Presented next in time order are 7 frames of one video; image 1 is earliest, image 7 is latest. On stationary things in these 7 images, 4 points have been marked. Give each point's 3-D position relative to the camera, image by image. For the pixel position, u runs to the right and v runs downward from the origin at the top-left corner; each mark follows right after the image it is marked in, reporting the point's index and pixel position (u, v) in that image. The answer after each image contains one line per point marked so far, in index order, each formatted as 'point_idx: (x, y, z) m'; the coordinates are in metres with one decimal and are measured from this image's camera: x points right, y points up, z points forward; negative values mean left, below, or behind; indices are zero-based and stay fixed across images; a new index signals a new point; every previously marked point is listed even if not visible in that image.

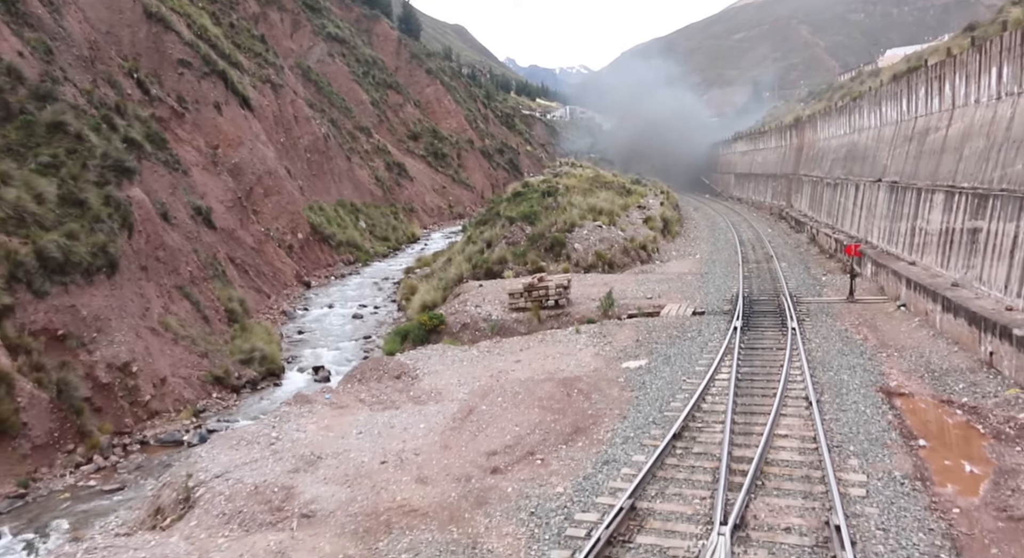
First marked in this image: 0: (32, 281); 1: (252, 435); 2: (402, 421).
0: (-9.7, -0.1, +12.7) m
1: (-3.5, -2.1, +9.0) m
2: (-1.5, -1.9, +9.0) m
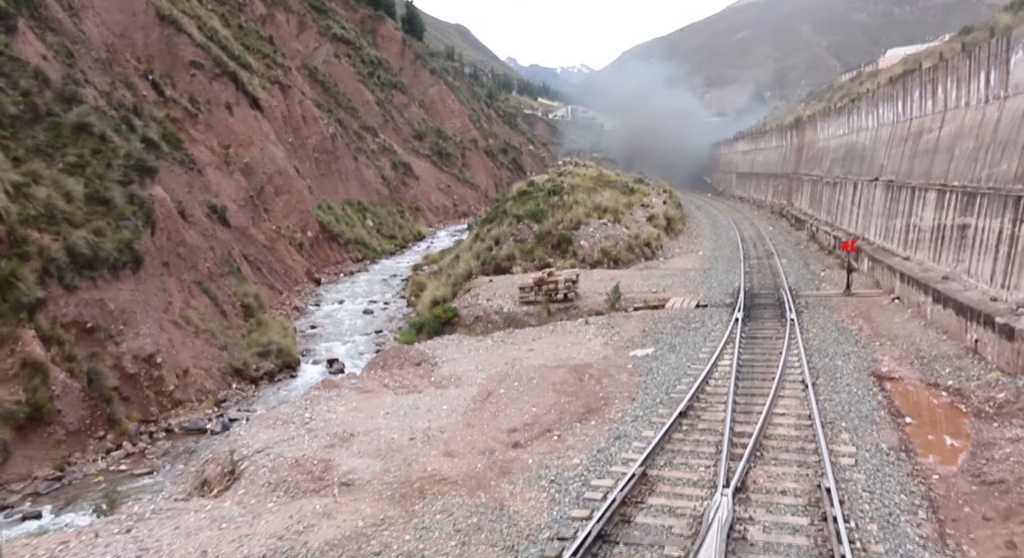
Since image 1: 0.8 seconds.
0: (-9.4, 0.0, +13.4) m
1: (-3.3, -2.0, +9.6) m
2: (-1.3, -1.8, +9.6) m
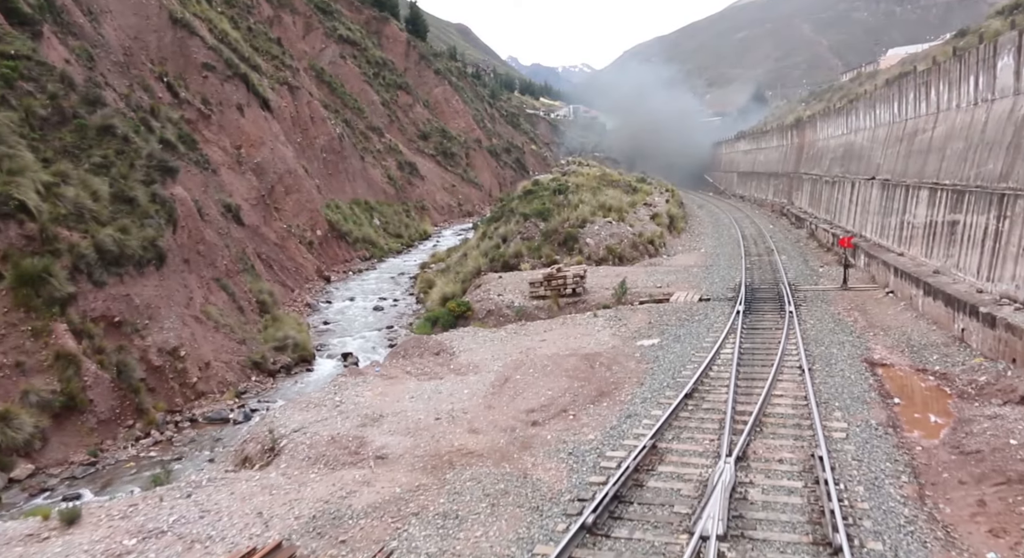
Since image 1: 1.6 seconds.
0: (-9.2, +0.1, +14.1) m
1: (-3.0, -1.9, +10.3) m
2: (-1.0, -1.7, +10.3) m
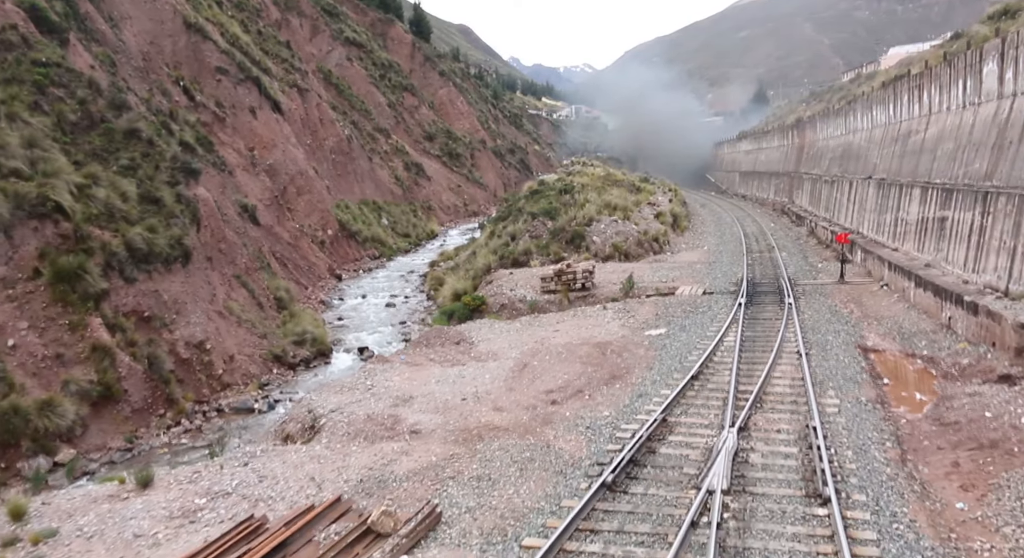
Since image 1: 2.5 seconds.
0: (-8.9, +0.2, +14.9) m
1: (-2.7, -1.8, +11.1) m
2: (-0.7, -1.6, +11.1) m
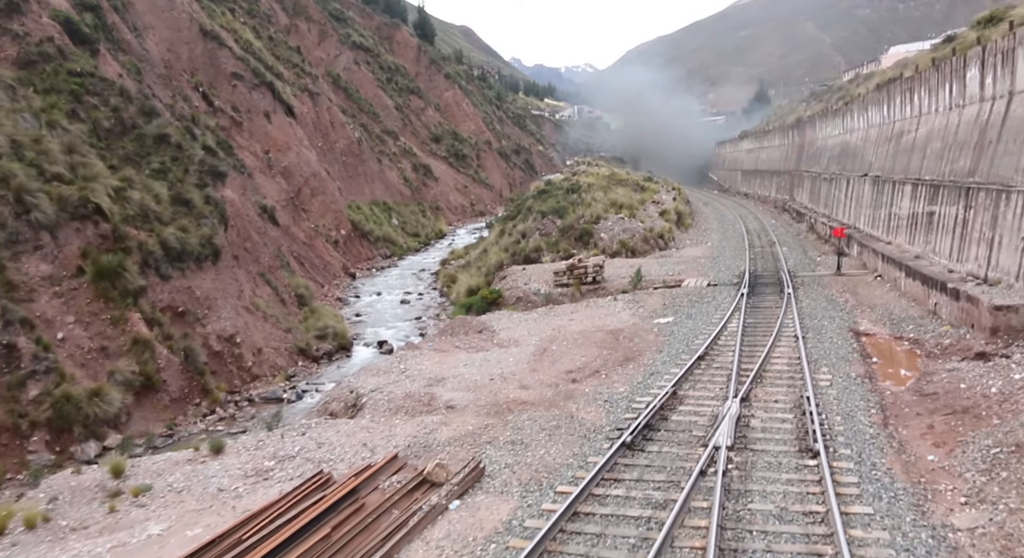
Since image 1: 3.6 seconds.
0: (-8.5, +0.3, +15.9) m
1: (-2.4, -1.6, +12.1) m
2: (-0.3, -1.4, +12.1) m
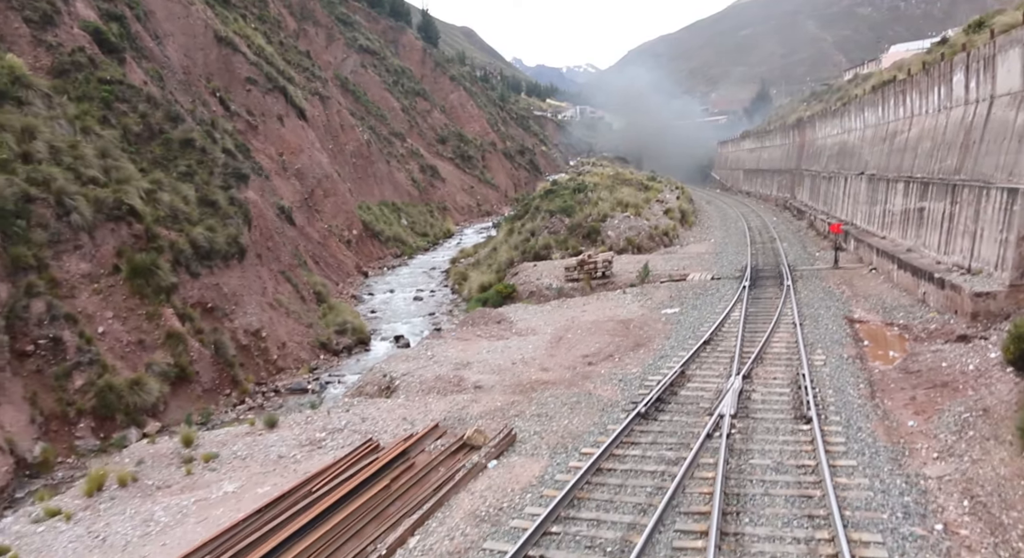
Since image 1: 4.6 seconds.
0: (-8.1, +0.4, +16.9) m
1: (-2.0, -1.5, +13.0) m
2: (0.0, -1.3, +13.0) m
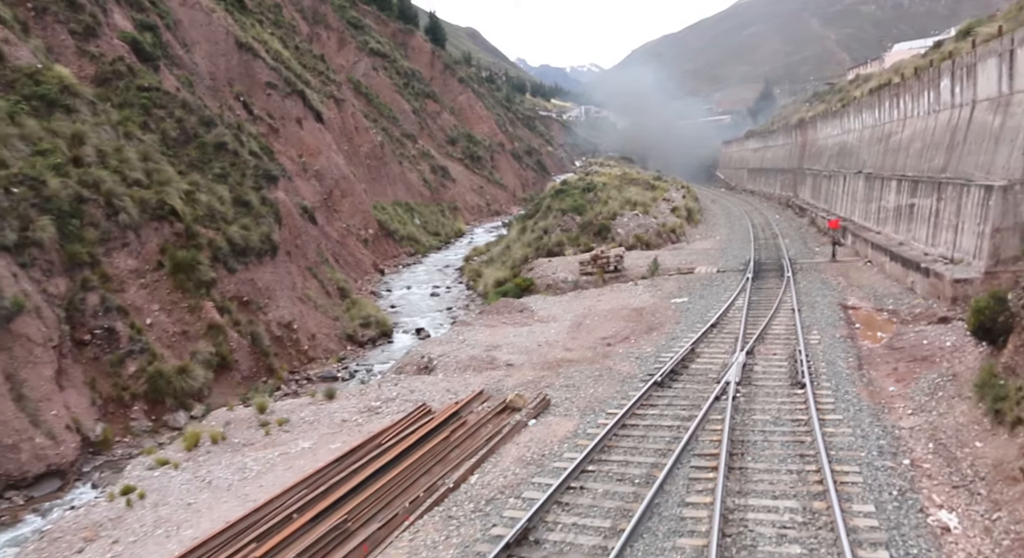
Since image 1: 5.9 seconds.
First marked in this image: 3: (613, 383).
0: (-7.6, +0.6, +18.2) m
1: (-1.5, -1.3, +14.3) m
2: (+0.6, -1.1, +14.3) m
3: (+1.6, -1.6, +10.1) m
